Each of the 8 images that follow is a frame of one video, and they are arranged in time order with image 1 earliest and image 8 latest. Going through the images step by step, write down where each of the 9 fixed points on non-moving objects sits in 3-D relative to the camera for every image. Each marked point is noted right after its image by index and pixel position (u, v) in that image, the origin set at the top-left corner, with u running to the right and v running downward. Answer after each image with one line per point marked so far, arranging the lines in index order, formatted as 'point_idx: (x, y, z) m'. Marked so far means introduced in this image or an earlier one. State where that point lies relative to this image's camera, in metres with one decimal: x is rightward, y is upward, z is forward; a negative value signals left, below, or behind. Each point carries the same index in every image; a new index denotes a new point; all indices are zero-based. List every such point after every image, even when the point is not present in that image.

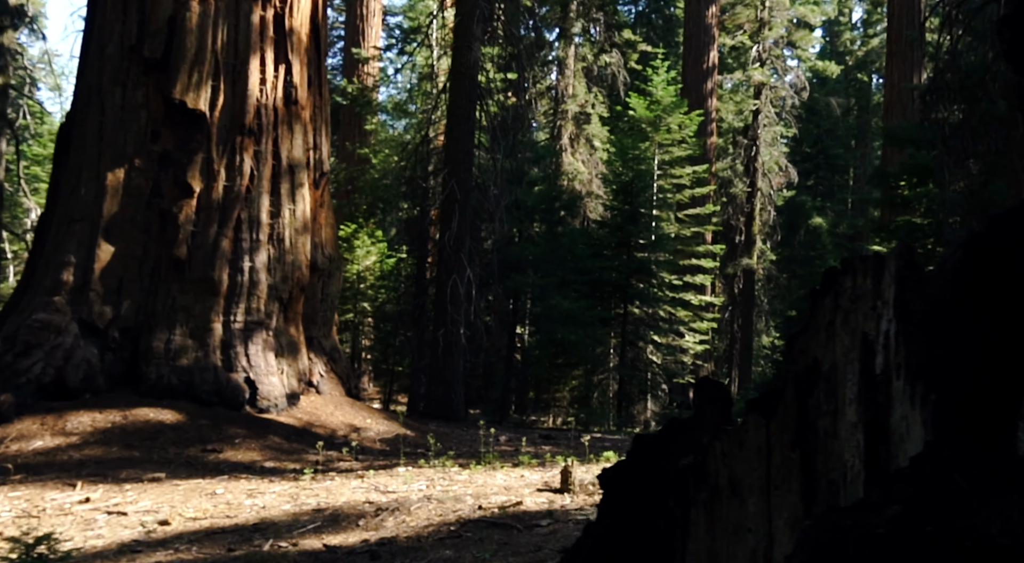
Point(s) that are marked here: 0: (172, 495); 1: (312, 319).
0: (-2.9, -1.8, +13.1) m
1: (-2.2, -0.4, +16.8) m
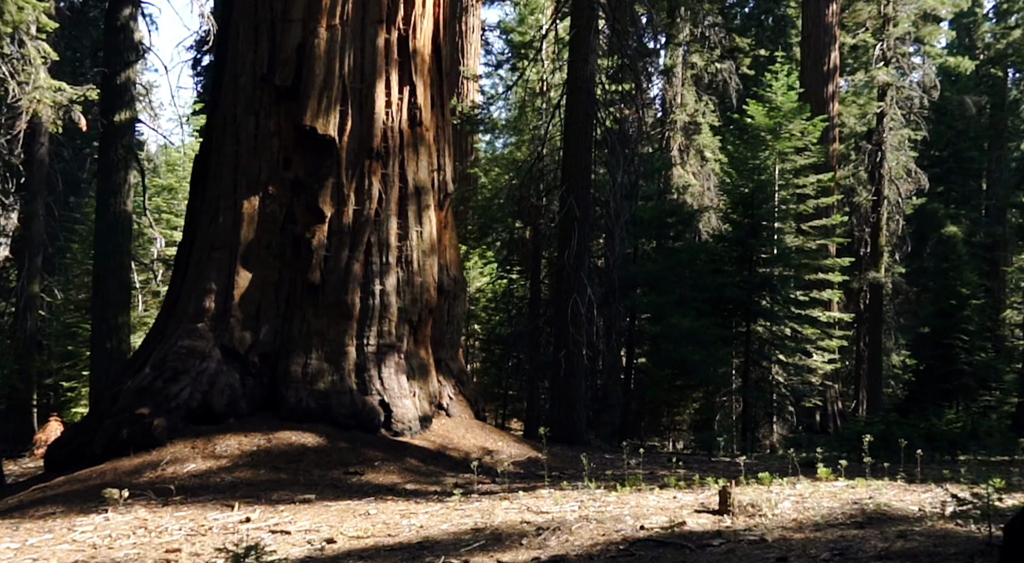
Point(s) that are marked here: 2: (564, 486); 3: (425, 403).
0: (-1.6, -2.0, +13.2) m
1: (-0.8, -0.7, +16.9) m
2: (+0.5, -1.9, +14.2) m
3: (-0.9, -1.3, +16.4) m
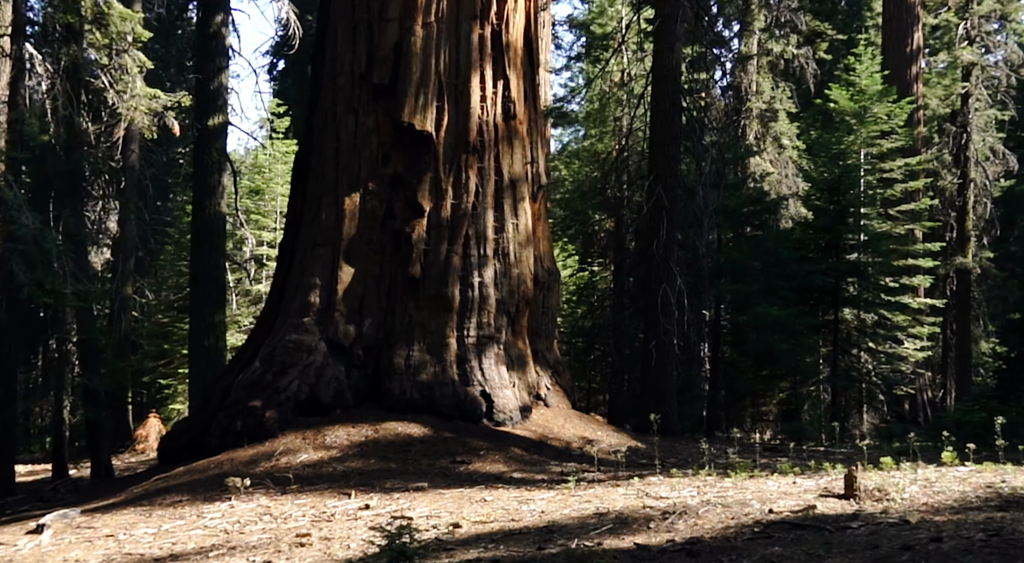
0: (-0.6, -1.9, +13.4) m
1: (+0.3, -0.6, +17.1) m
2: (+1.5, -1.8, +14.4) m
3: (+0.1, -1.2, +16.6) m
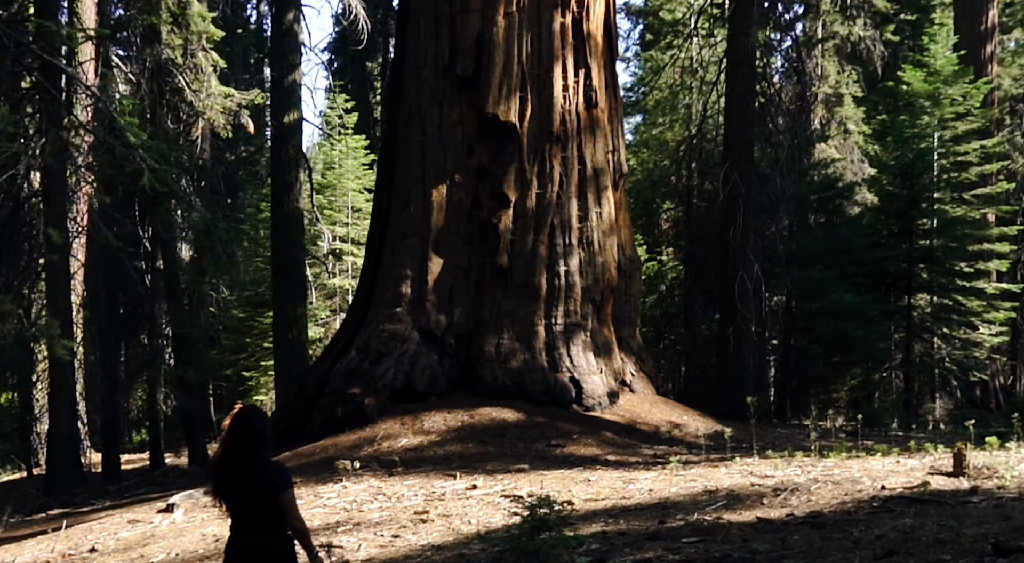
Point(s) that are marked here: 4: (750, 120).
0: (+0.3, -1.8, +13.8) m
1: (+1.3, -0.4, +17.4) m
2: (+2.5, -1.7, +14.7) m
3: (+1.1, -1.1, +16.9) m
4: (+2.7, +1.9, +17.9) m
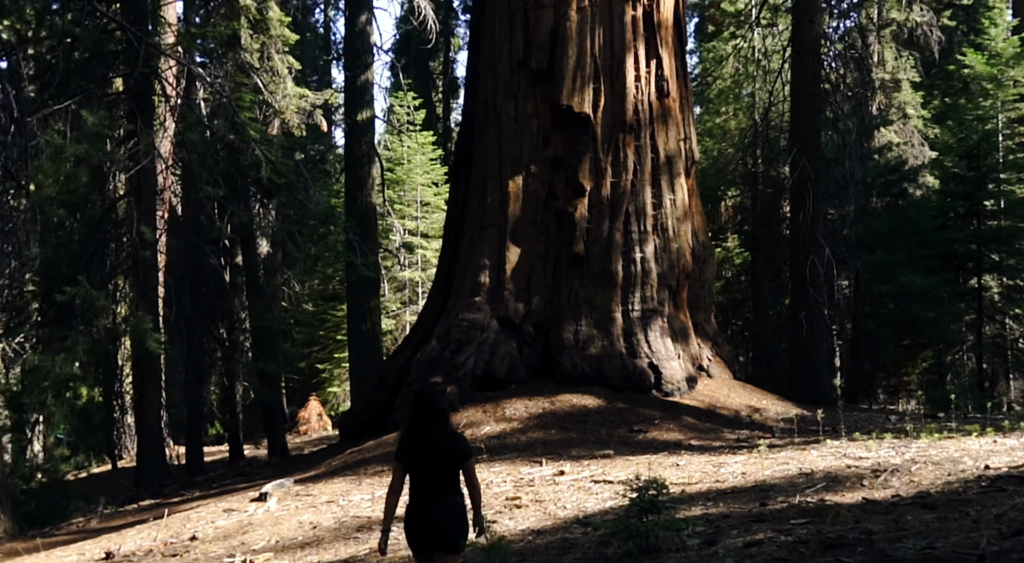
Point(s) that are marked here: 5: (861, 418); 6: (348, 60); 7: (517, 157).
0: (+1.1, -1.7, +13.8) m
1: (+2.1, -0.3, +17.4) m
2: (+3.3, -1.5, +14.7) m
3: (+2.0, -0.9, +17.0) m
4: (+3.5, +2.1, +17.9) m
5: (+3.9, -1.5, +17.2) m
6: (-2.2, +3.0, +20.1) m
7: (0.0, +1.4, +16.7) m
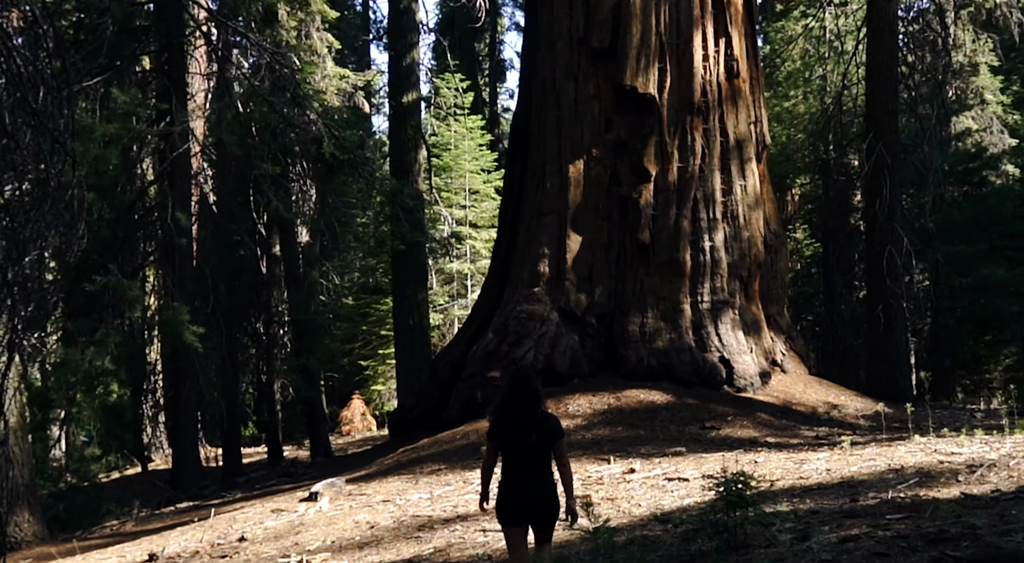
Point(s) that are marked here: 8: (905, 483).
0: (+1.7, -1.5, +12.9) m
1: (+2.8, -0.2, +16.5) m
2: (+3.9, -1.4, +13.7) m
3: (+2.6, -0.8, +16.0) m
4: (+4.2, +2.2, +17.0) m
5: (+4.6, -1.4, +16.2) m
6: (-1.5, +3.1, +19.3) m
7: (+0.7, +1.5, +15.9) m
8: (+2.8, -1.4, +10.8) m
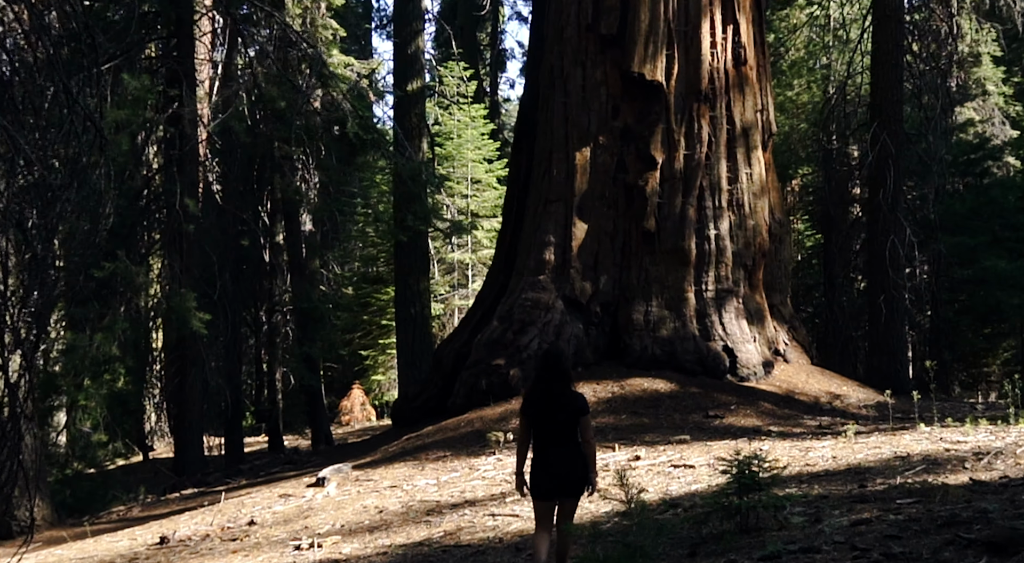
0: (+1.7, -1.4, +13.0) m
1: (+2.9, 0.0, +16.5) m
2: (+3.9, -1.3, +13.7) m
3: (+2.7, -0.7, +16.1) m
4: (+4.3, +2.3, +17.0) m
5: (+4.6, -1.3, +16.2) m
6: (-1.4, +3.2, +19.3) m
7: (+0.7, +1.6, +15.9) m
8: (+2.8, -1.3, +10.8) m
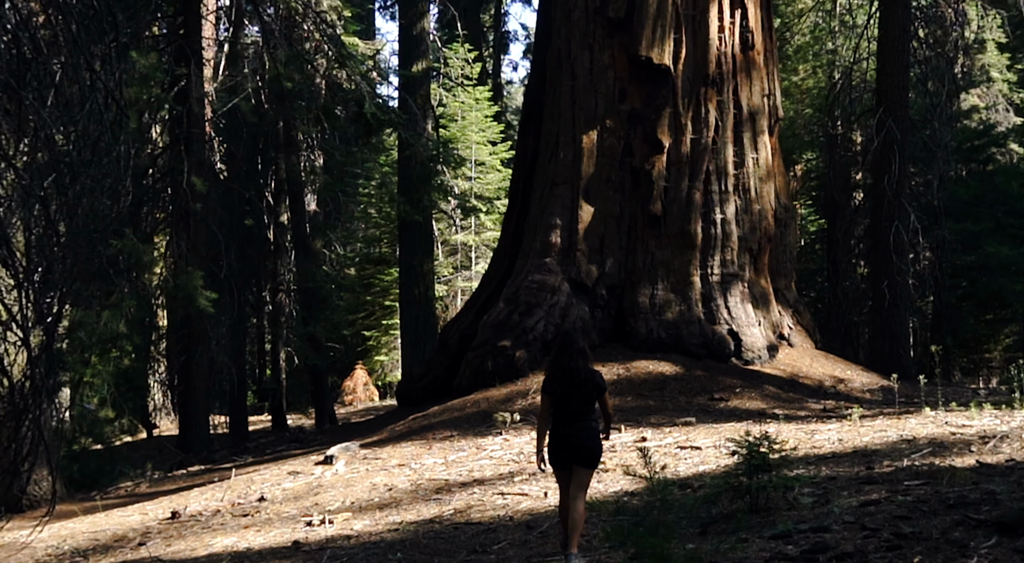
0: (+1.8, -1.3, +13.0) m
1: (+2.9, +0.1, +16.6) m
2: (+4.0, -1.1, +13.8) m
3: (+2.7, -0.5, +16.2) m
4: (+4.4, +2.5, +17.0) m
5: (+4.7, -1.2, +16.3) m
6: (-1.3, +3.5, +19.3) m
7: (+0.8, +1.8, +15.9) m
8: (+2.9, -1.2, +10.9) m
